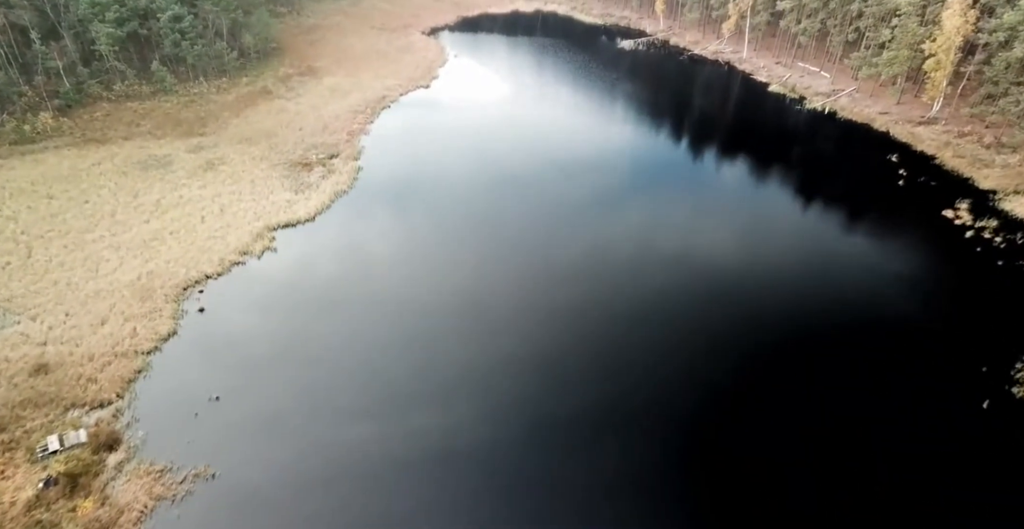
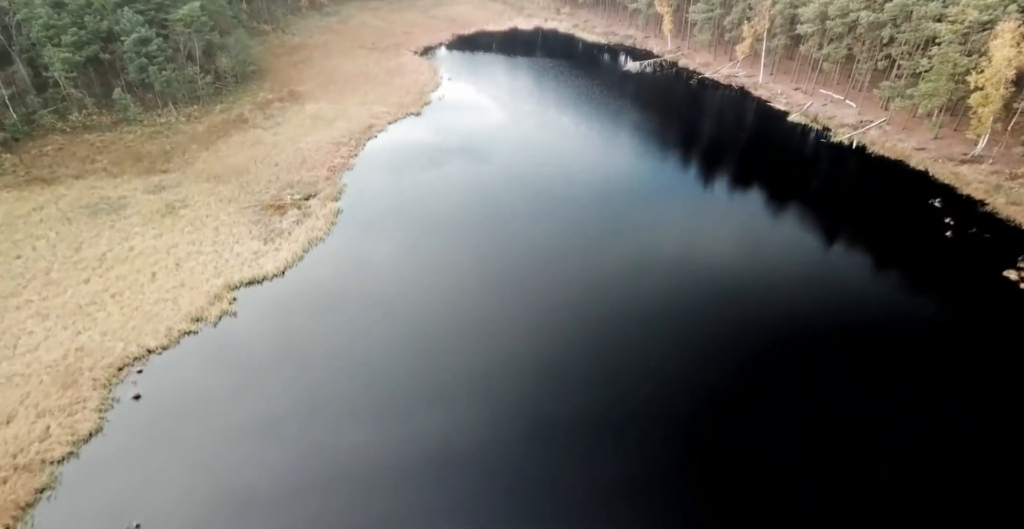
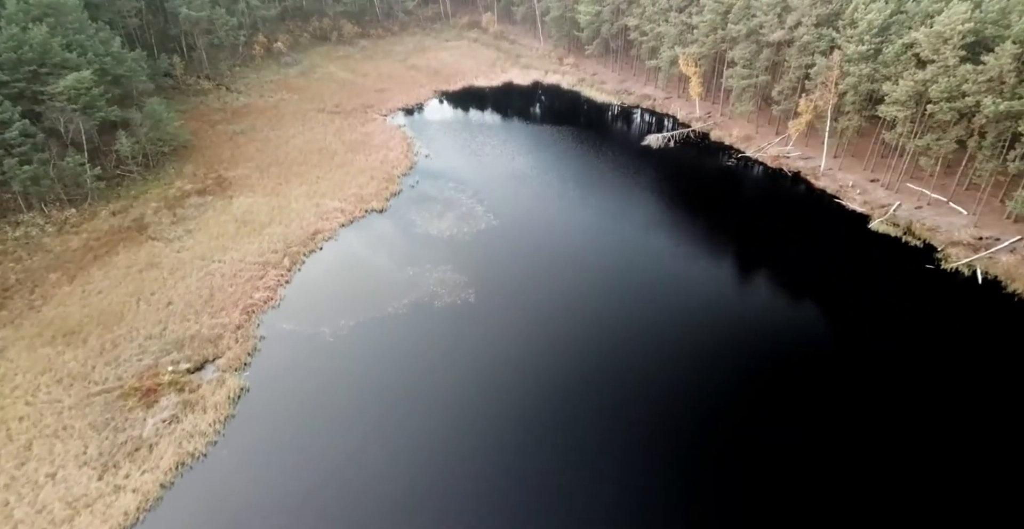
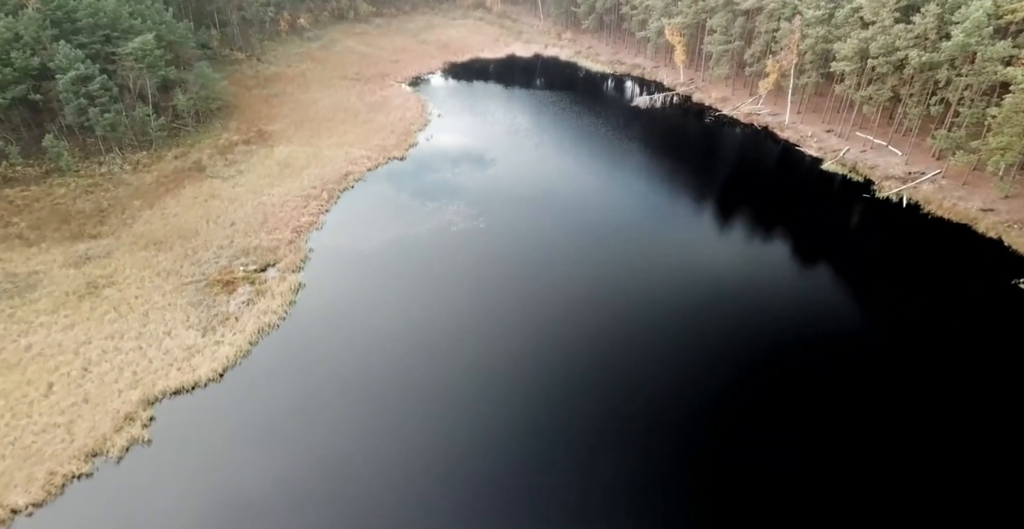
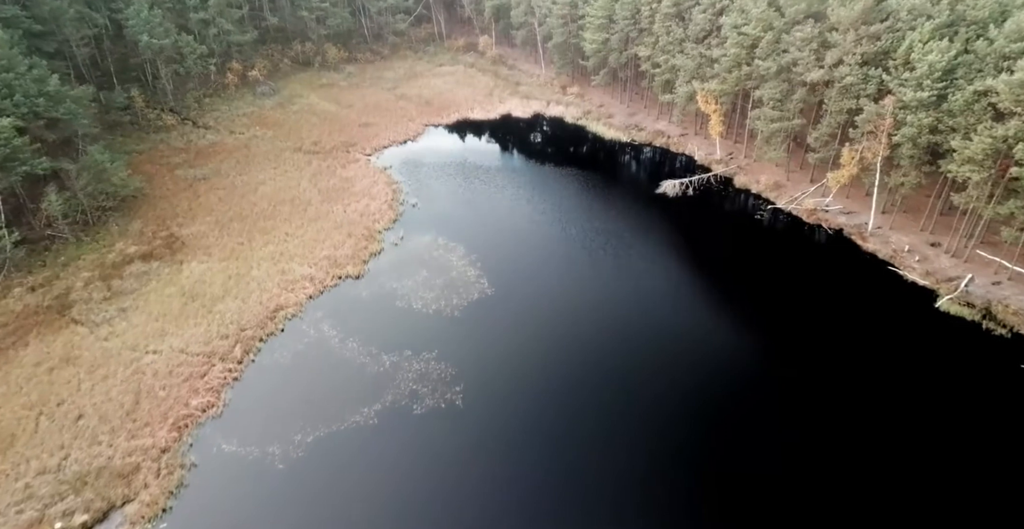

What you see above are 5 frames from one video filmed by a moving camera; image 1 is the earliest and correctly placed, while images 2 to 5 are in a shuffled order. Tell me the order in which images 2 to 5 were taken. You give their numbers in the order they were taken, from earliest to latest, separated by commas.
2, 4, 3, 5
